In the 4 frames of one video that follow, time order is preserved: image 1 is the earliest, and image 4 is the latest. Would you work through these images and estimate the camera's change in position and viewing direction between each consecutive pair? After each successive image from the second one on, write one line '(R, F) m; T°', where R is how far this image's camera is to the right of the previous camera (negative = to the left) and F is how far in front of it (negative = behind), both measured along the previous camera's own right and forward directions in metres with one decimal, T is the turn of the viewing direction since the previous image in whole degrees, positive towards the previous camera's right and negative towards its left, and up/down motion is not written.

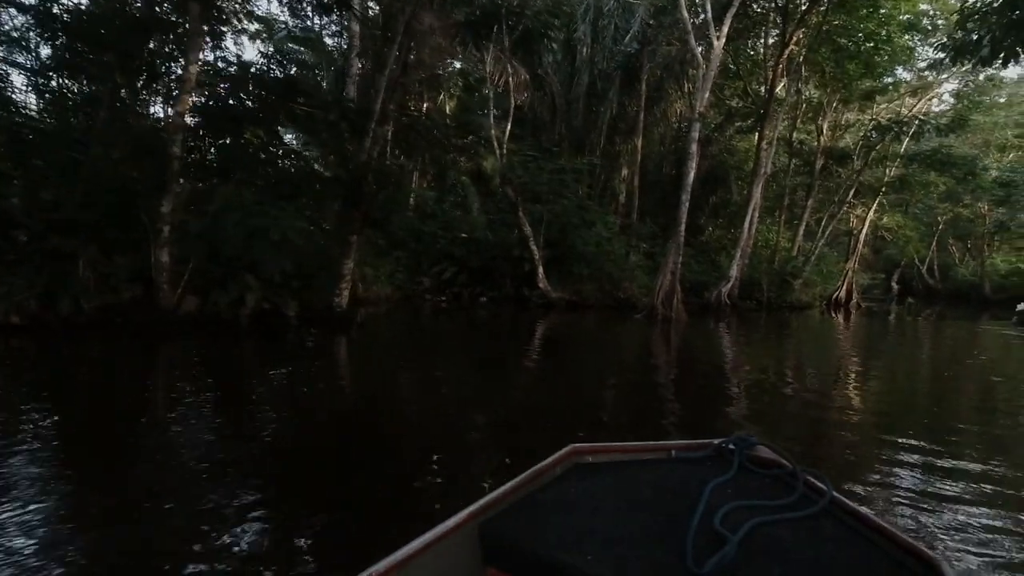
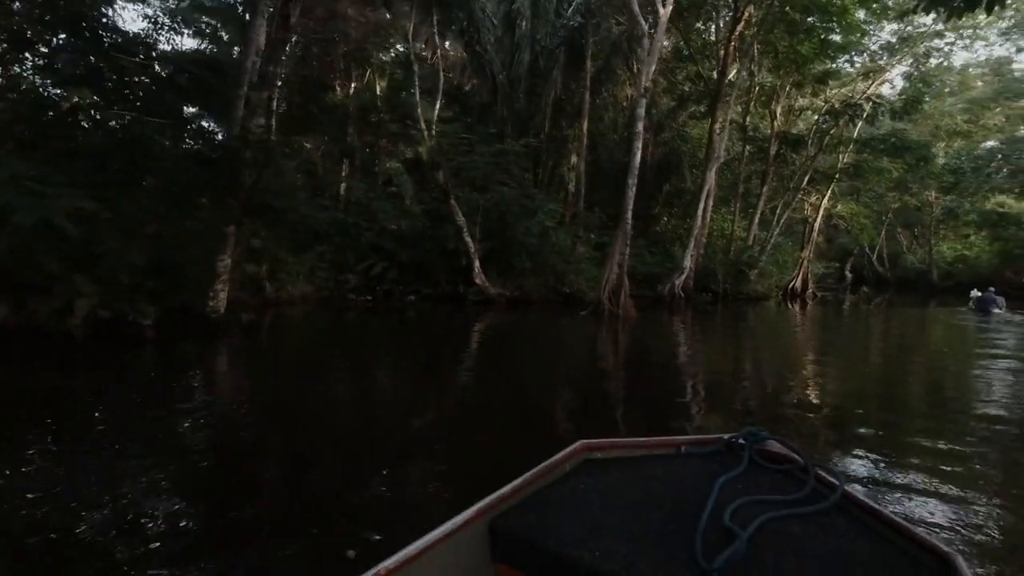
(+0.4, +0.7) m; +4°
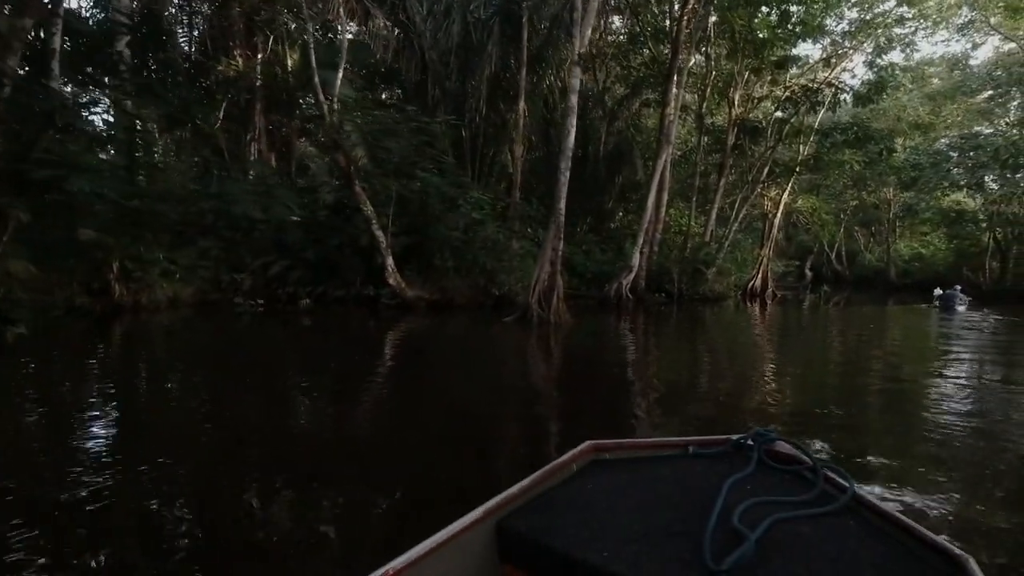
(+0.5, +0.9) m; +3°
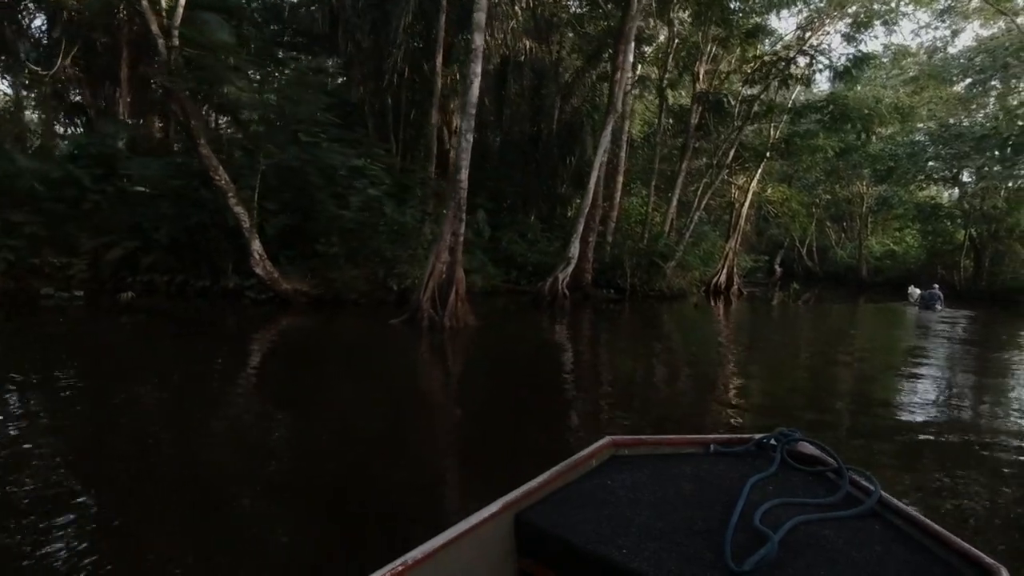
(+0.7, +1.1) m; +2°
